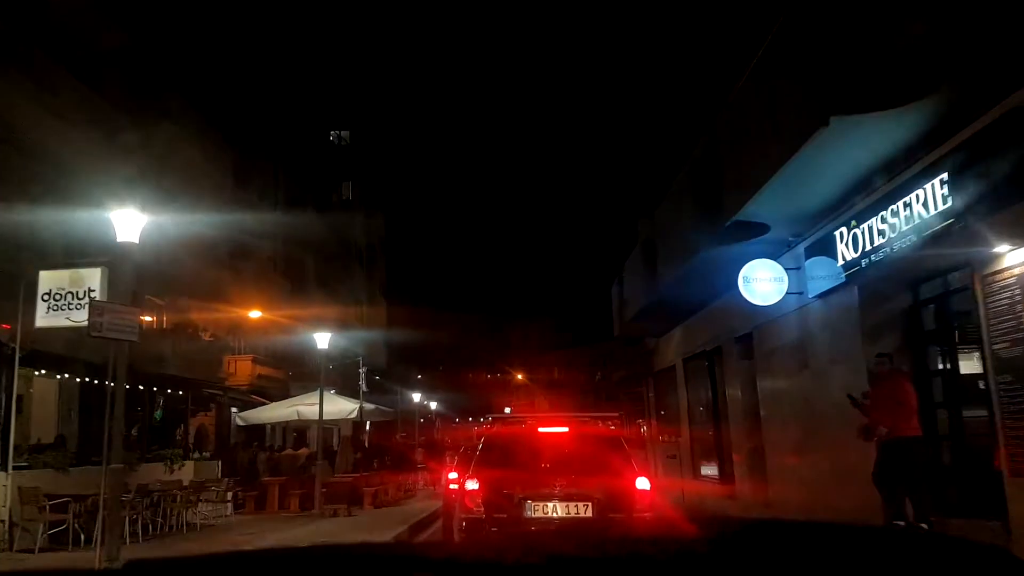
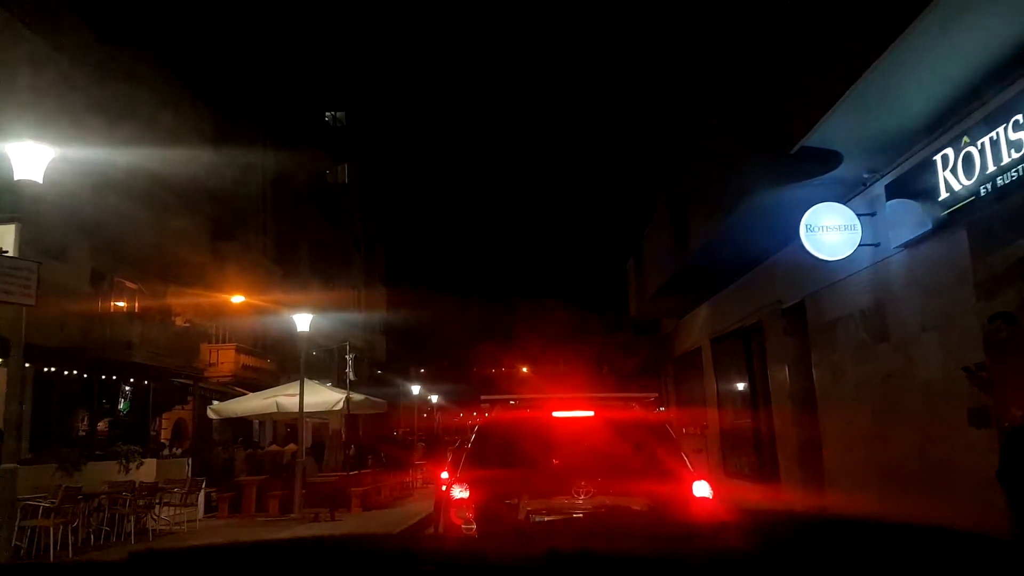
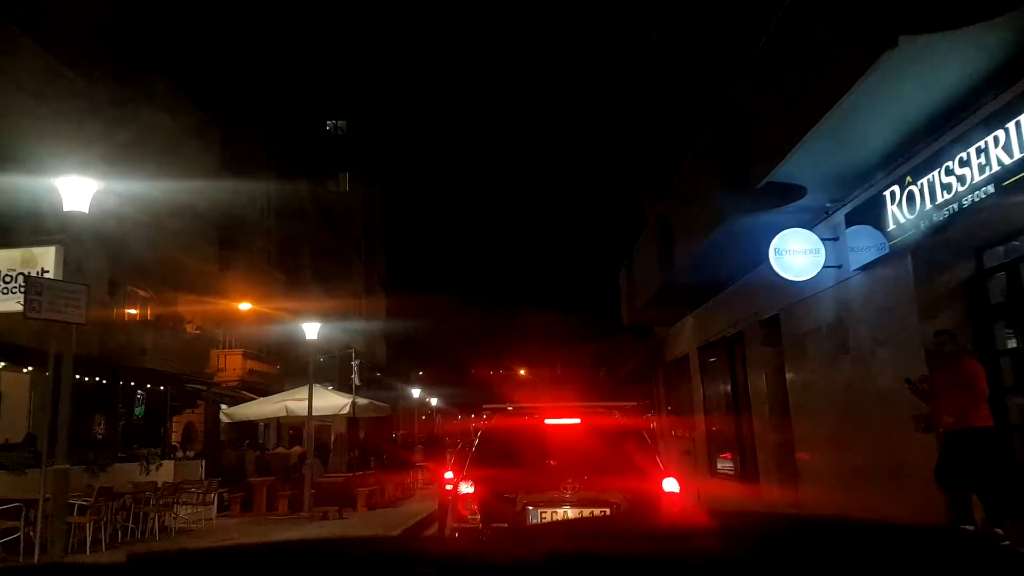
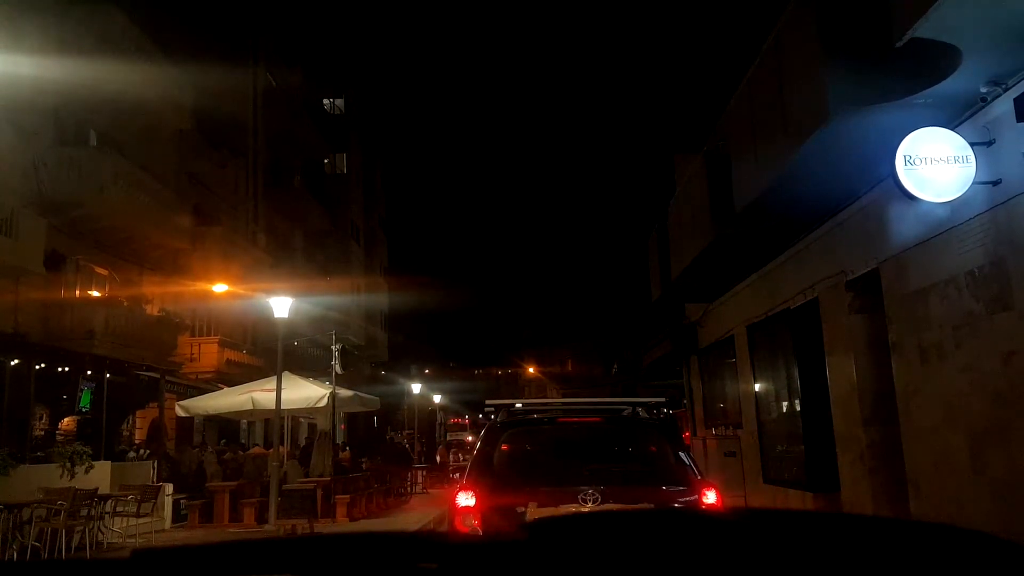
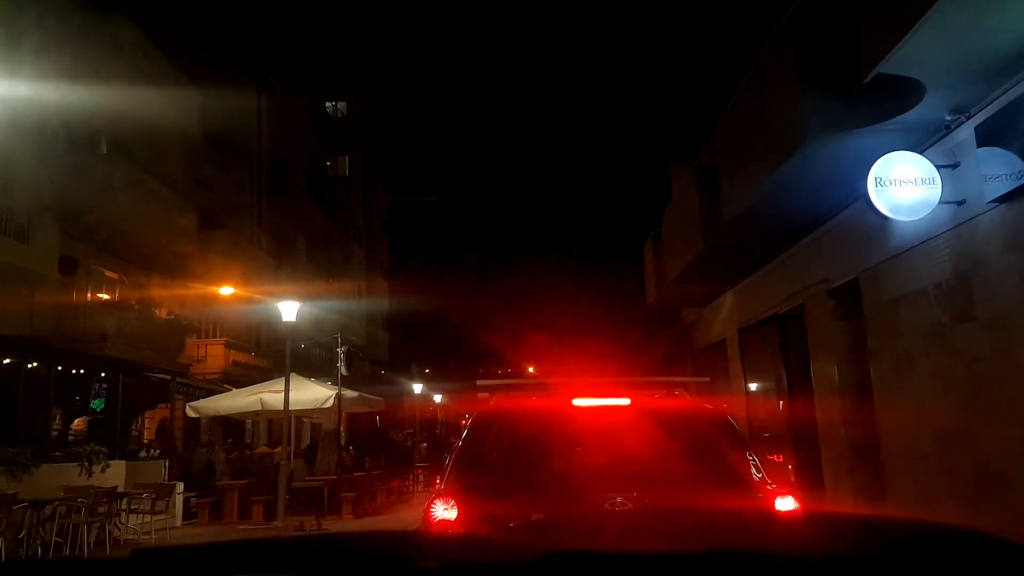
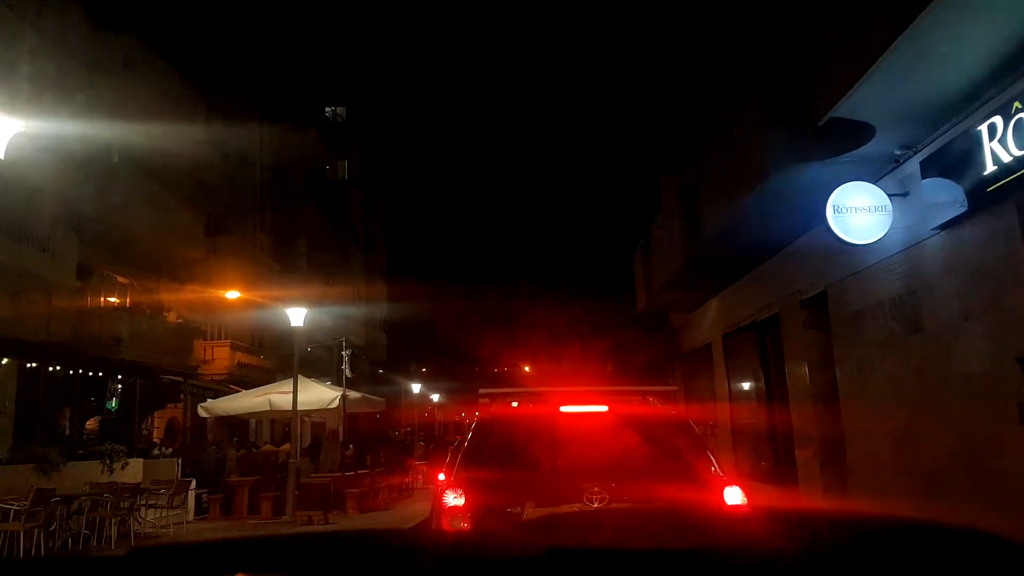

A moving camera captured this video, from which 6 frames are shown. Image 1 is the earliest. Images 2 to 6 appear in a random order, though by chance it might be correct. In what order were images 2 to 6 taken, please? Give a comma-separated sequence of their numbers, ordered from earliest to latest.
3, 2, 6, 5, 4
